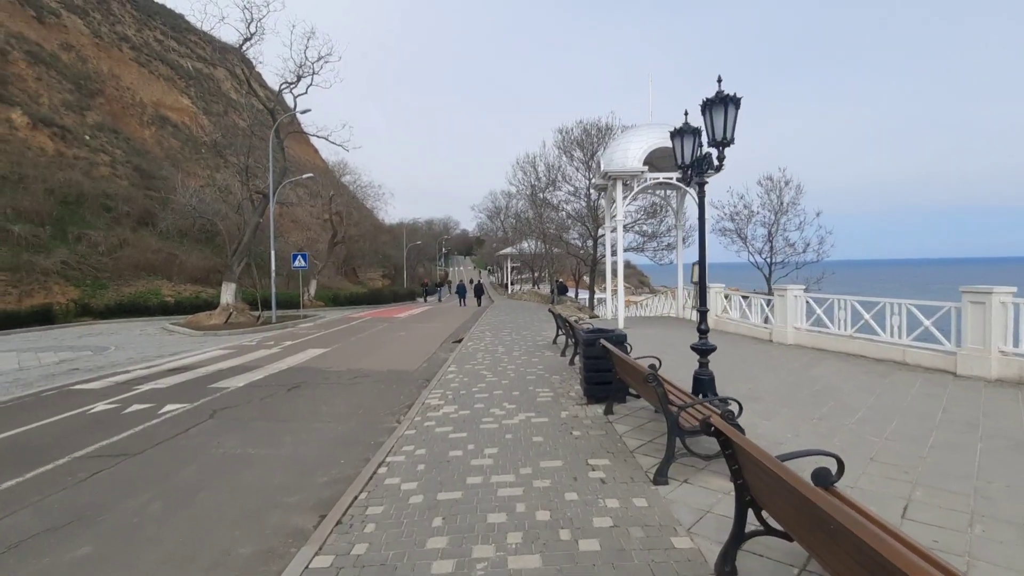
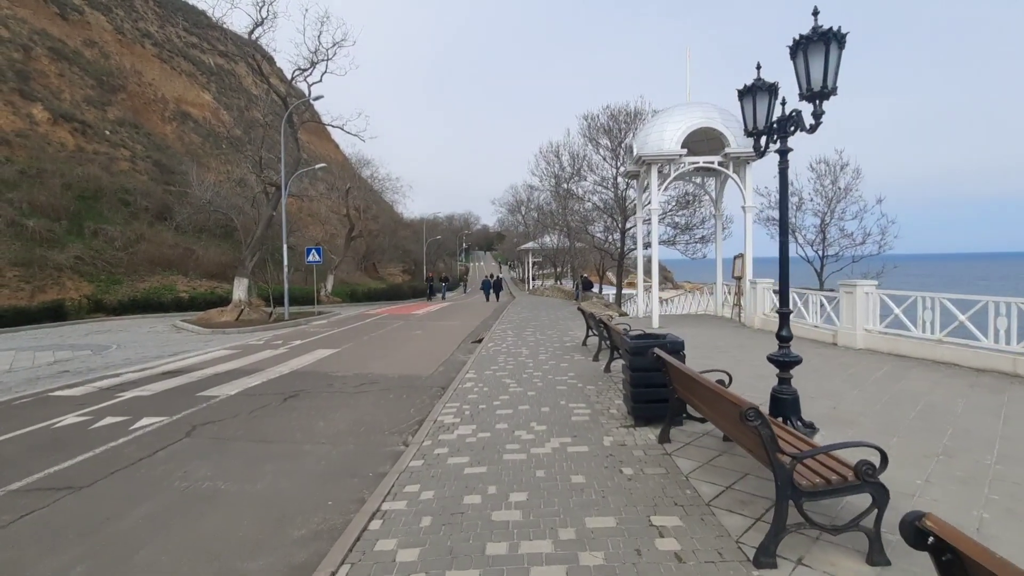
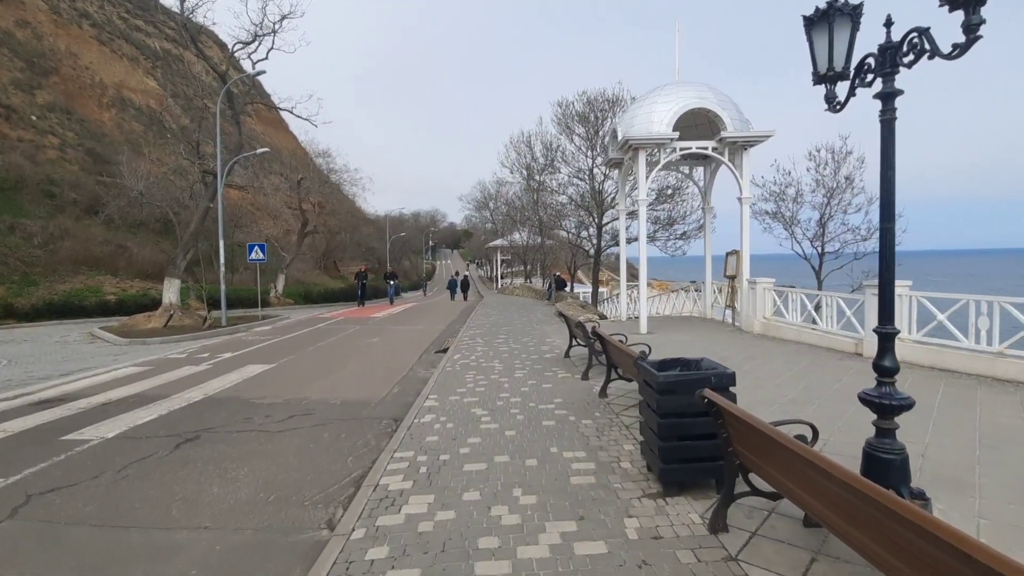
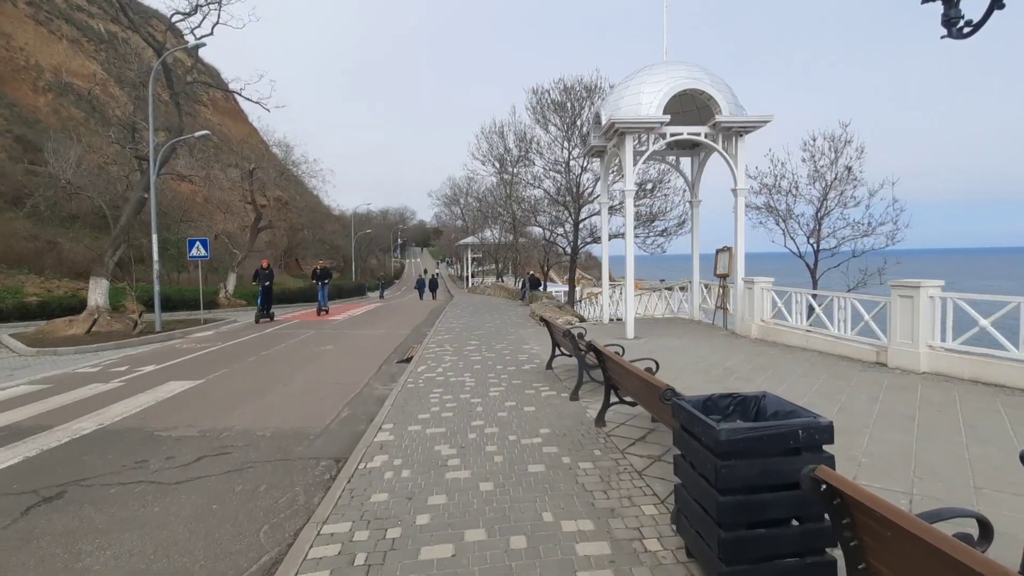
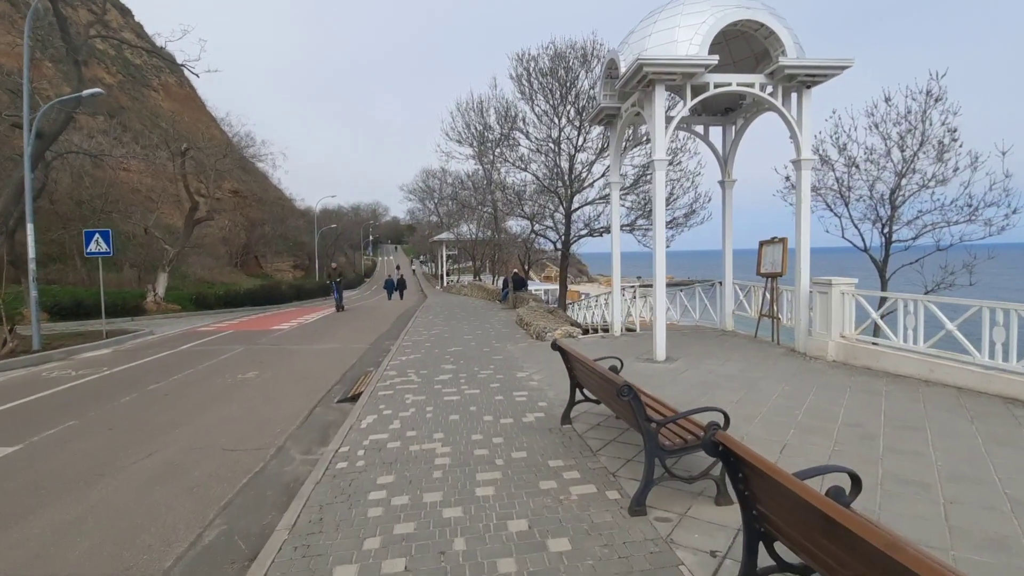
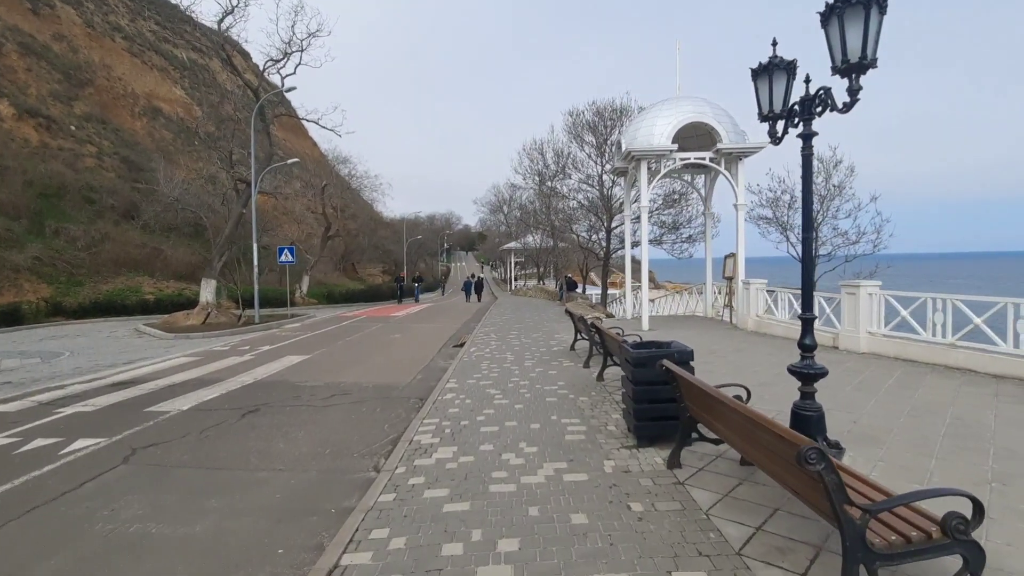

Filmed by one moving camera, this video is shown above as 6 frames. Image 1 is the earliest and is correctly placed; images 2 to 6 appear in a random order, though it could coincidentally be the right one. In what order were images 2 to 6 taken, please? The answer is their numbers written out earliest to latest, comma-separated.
2, 6, 3, 4, 5
